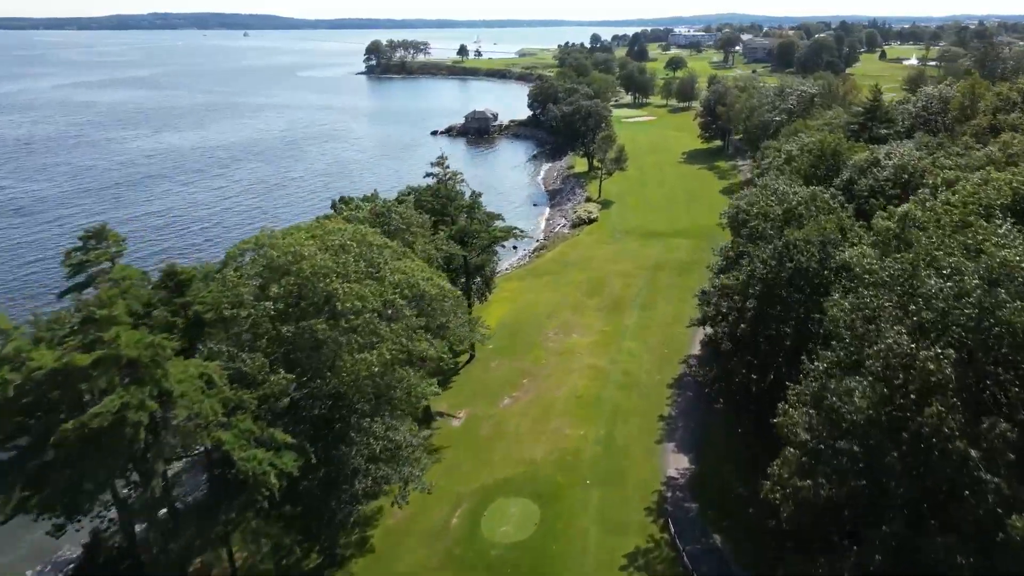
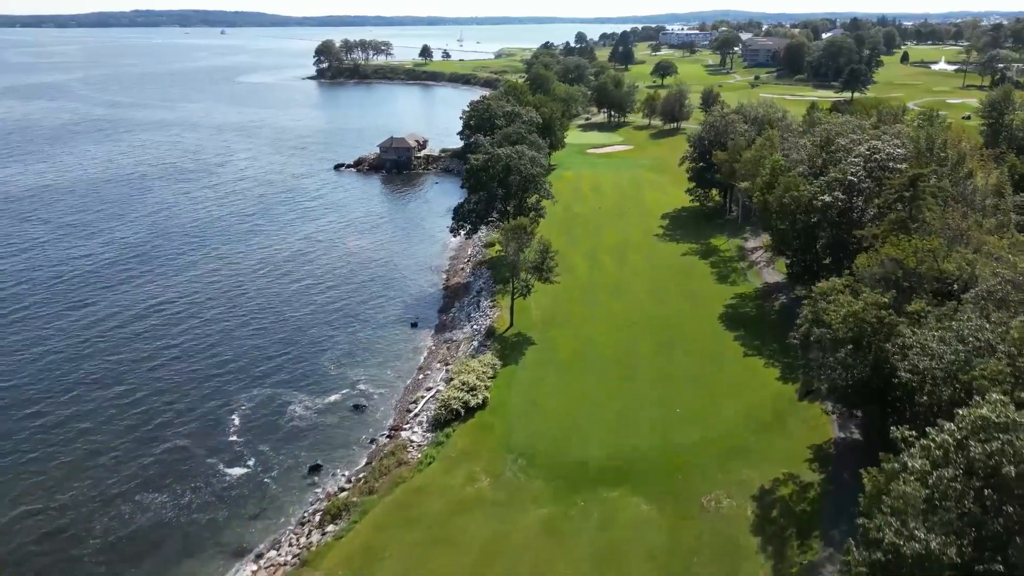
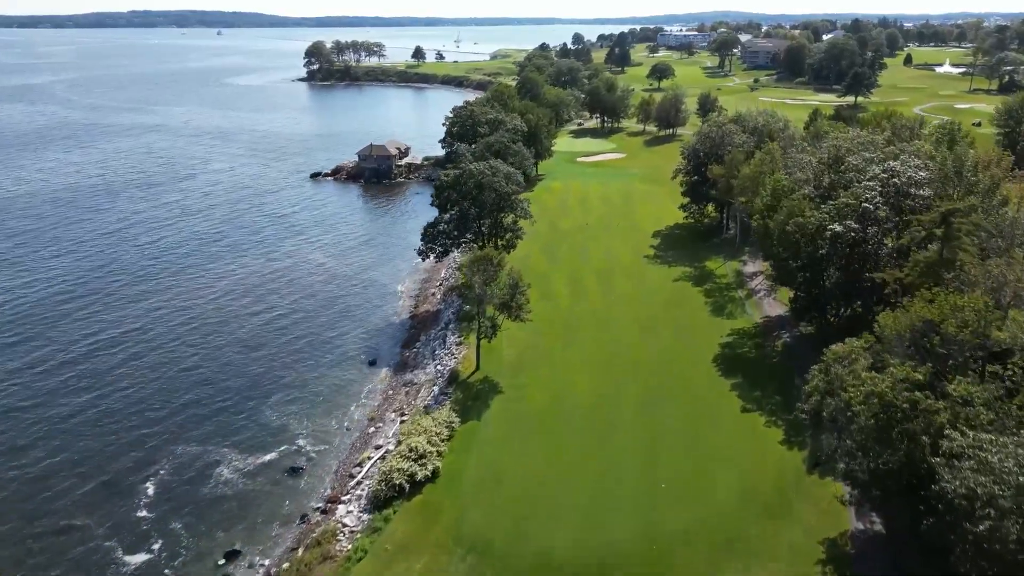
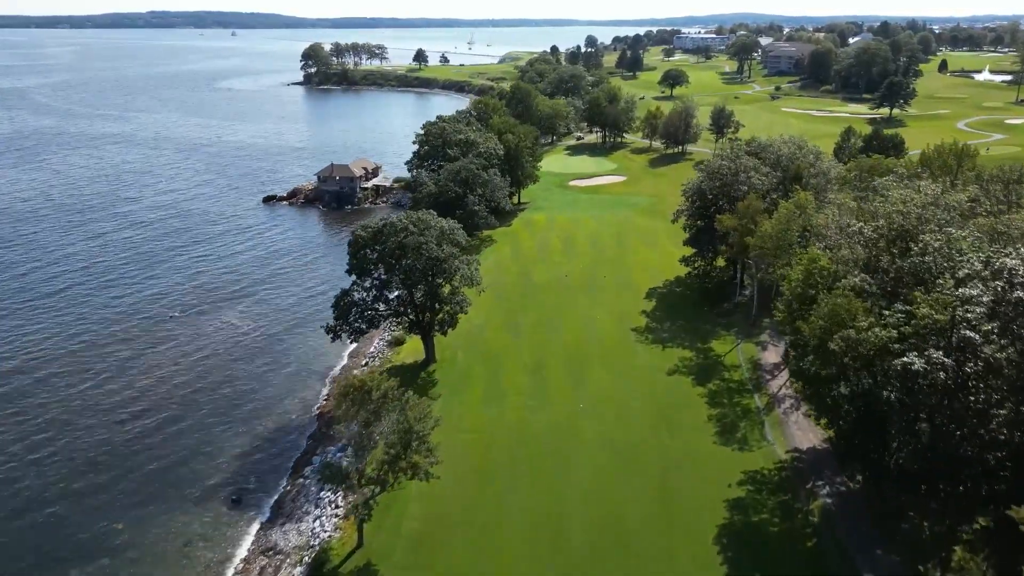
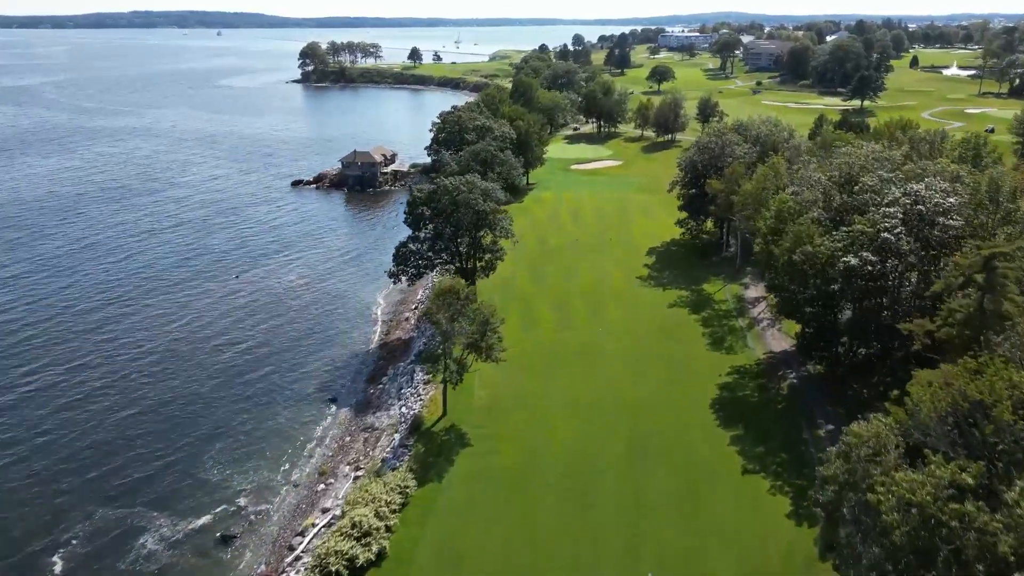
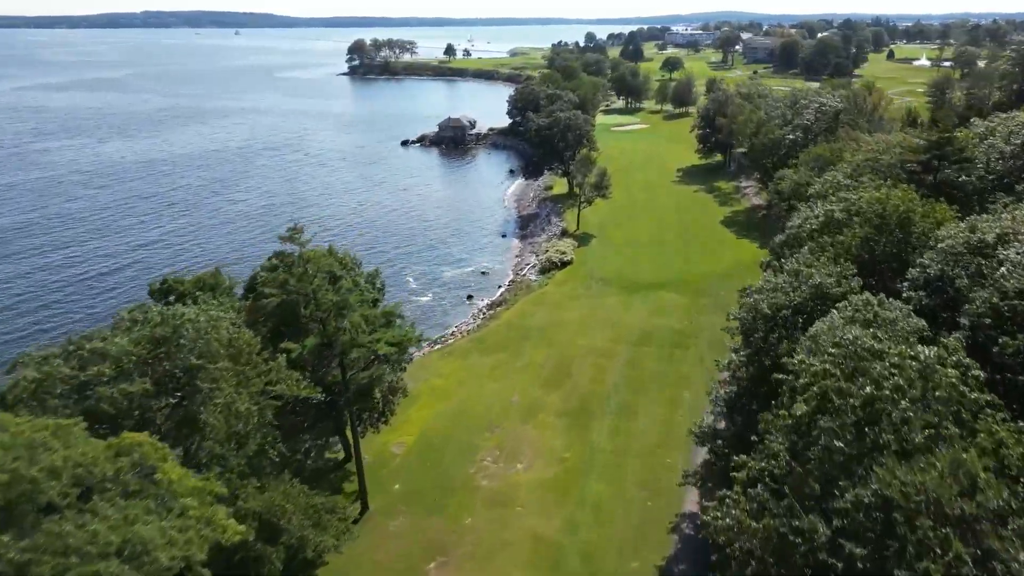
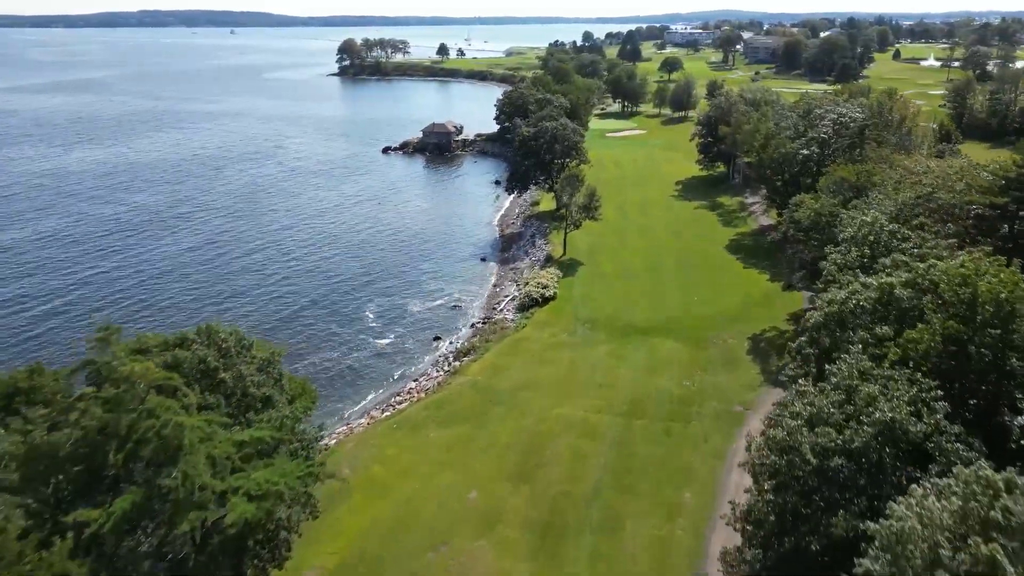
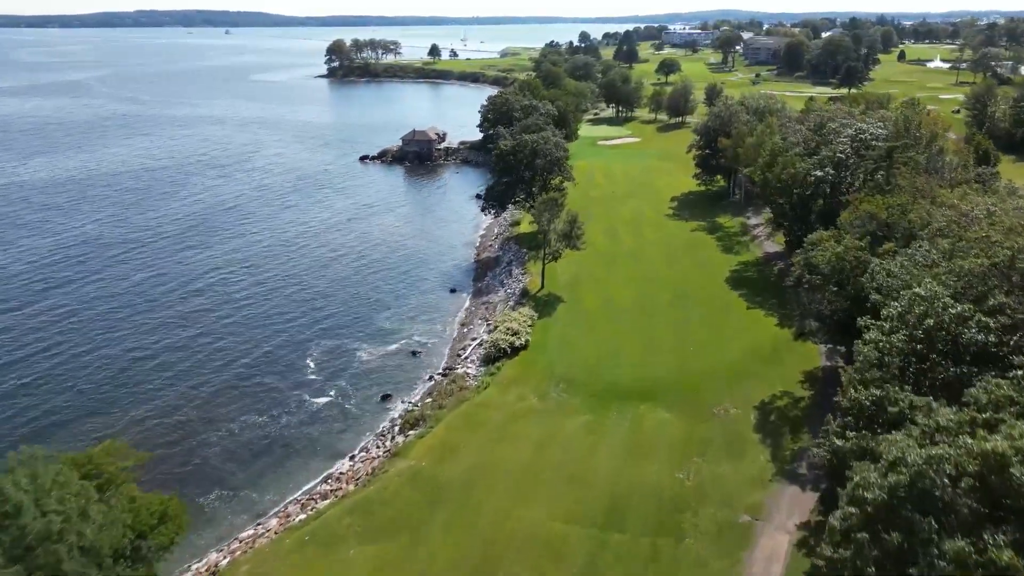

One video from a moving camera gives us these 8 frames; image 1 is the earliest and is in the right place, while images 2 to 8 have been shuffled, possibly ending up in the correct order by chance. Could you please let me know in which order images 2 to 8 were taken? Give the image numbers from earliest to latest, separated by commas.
6, 7, 8, 2, 3, 5, 4
